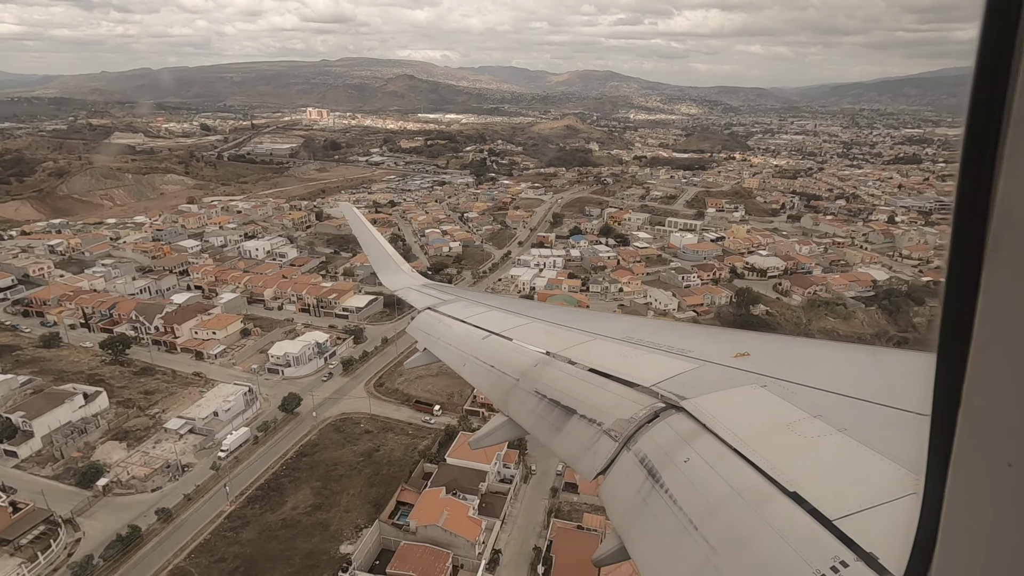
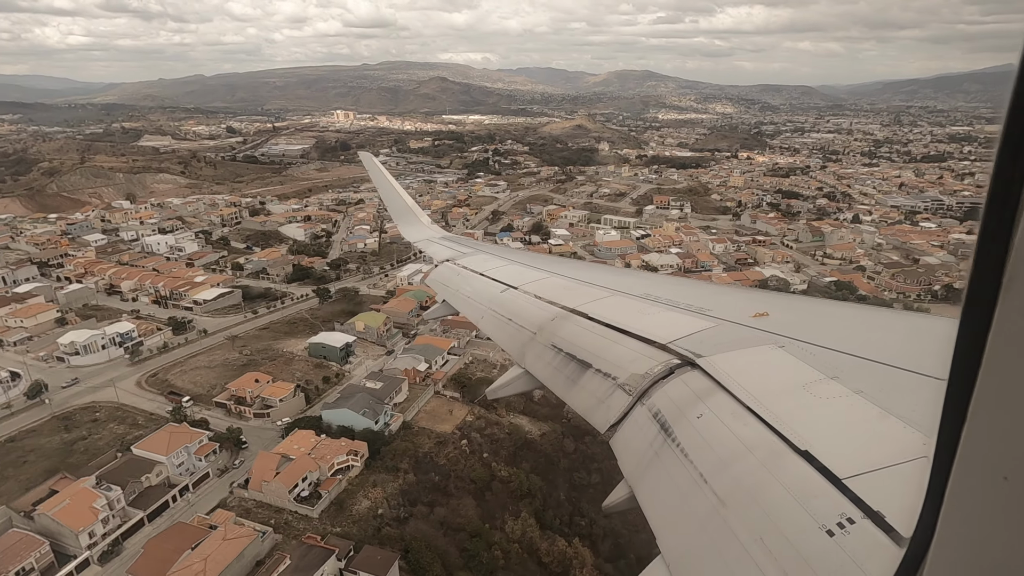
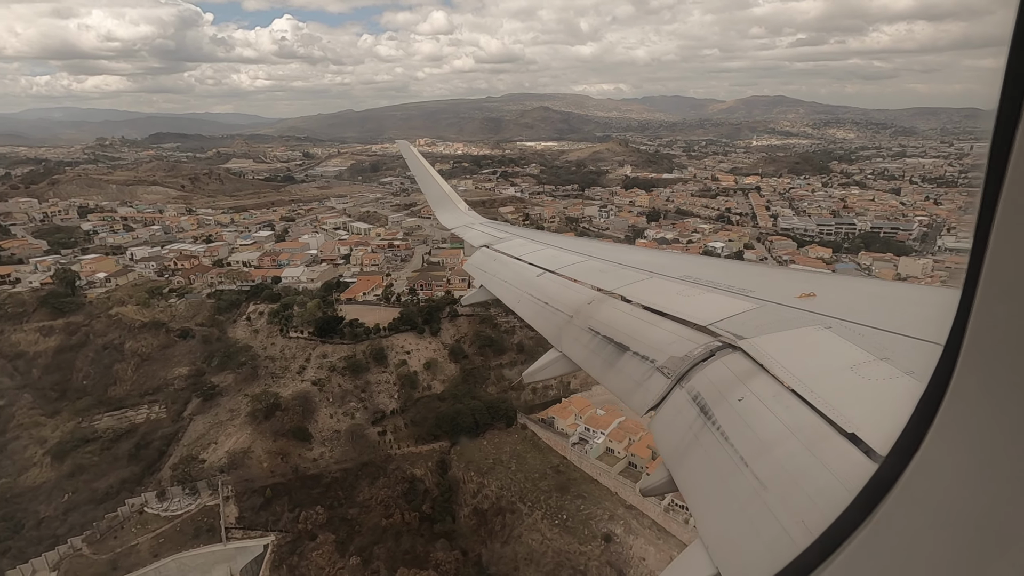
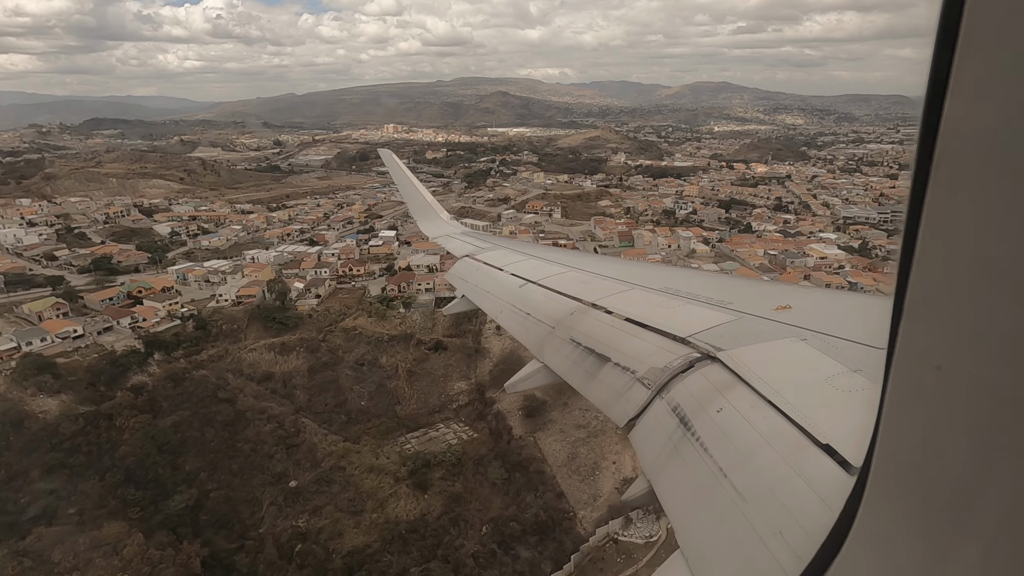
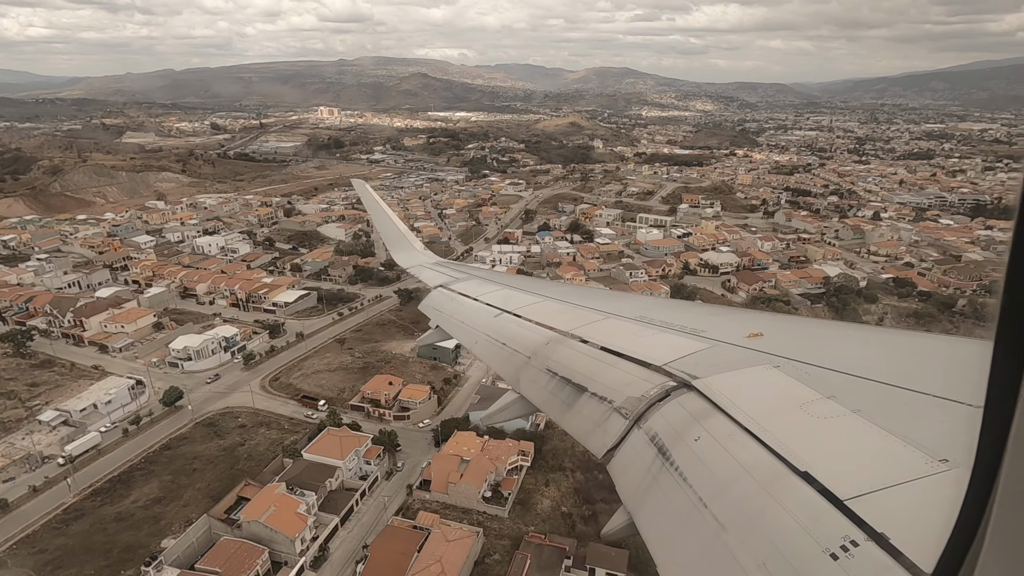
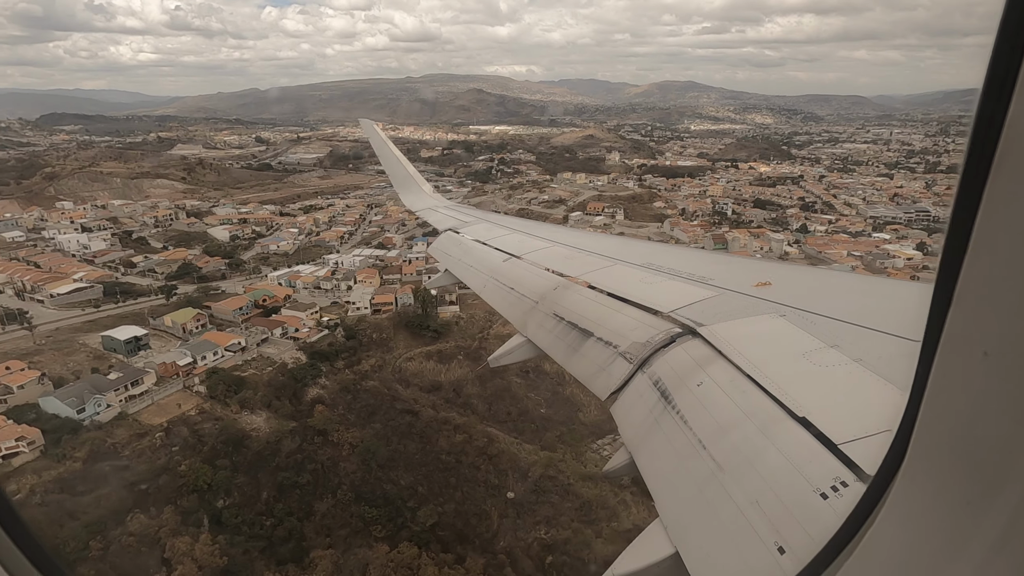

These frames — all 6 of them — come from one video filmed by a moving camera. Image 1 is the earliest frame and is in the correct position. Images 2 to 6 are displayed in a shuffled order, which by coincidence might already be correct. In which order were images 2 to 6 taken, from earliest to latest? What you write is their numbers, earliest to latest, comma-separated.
5, 2, 6, 4, 3
